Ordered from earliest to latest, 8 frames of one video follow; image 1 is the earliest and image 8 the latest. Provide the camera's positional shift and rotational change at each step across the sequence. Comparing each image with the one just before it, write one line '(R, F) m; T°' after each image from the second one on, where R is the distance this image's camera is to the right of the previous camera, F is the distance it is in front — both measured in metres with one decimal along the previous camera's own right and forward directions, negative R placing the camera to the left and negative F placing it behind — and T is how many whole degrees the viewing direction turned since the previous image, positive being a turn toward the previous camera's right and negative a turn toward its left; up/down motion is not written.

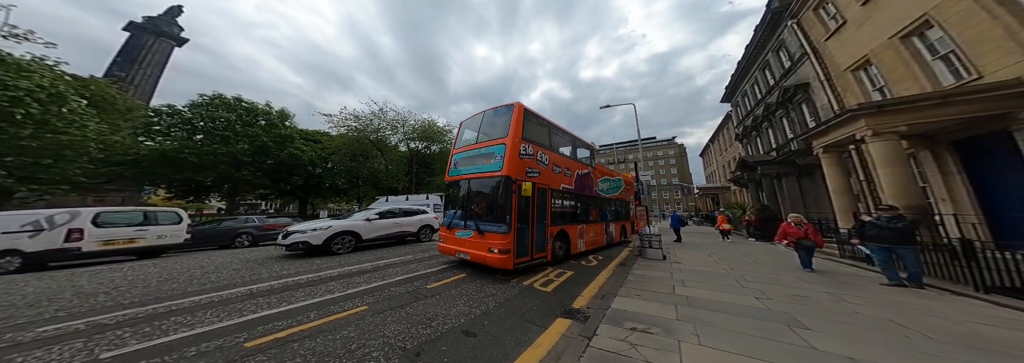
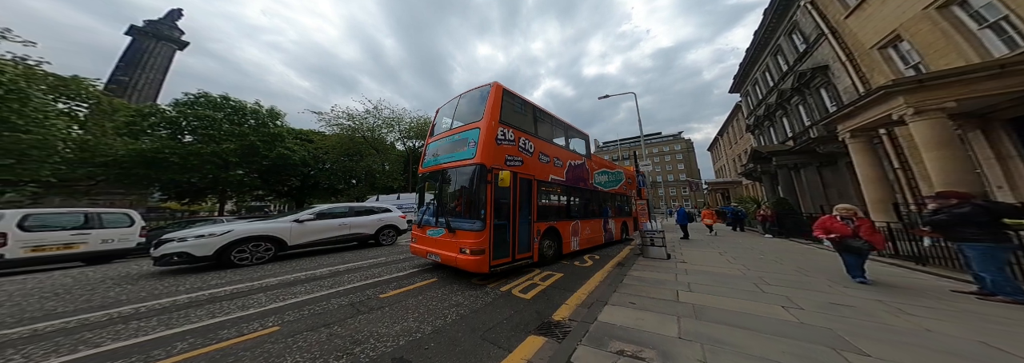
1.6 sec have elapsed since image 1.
(+0.5, +0.8) m; 0°
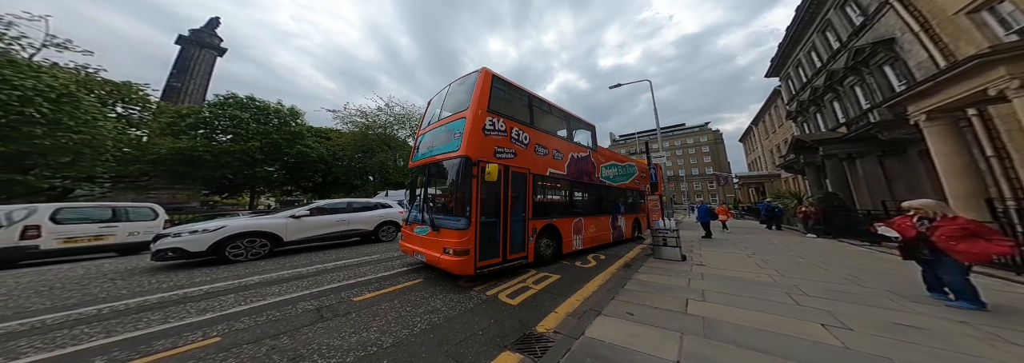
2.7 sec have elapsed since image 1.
(+0.5, +0.4) m; -3°
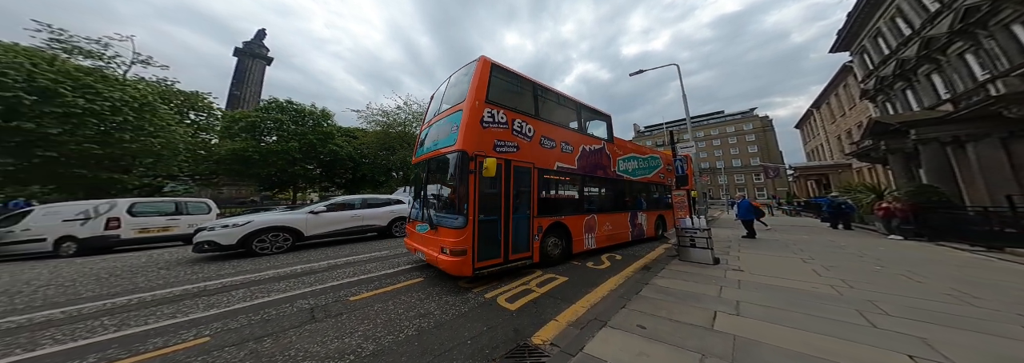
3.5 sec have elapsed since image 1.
(+0.4, +0.3) m; -5°
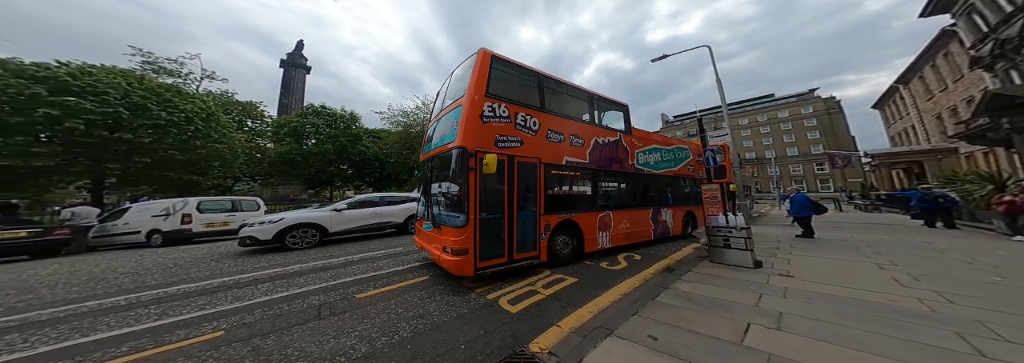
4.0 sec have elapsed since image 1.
(+0.3, +0.2) m; -5°
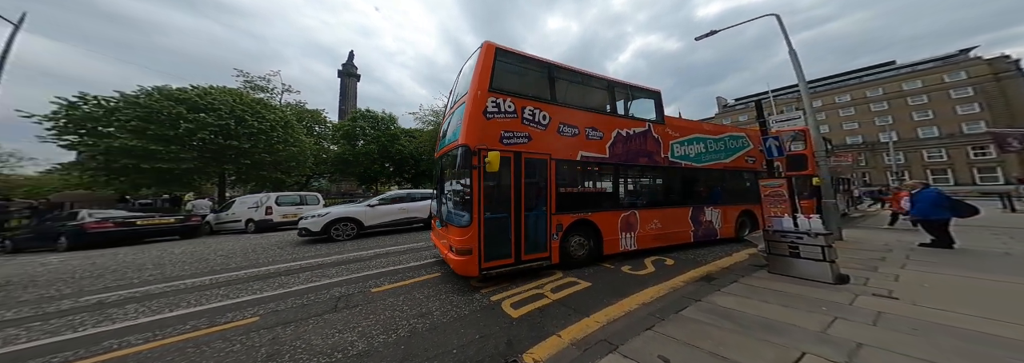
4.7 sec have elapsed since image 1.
(+0.5, +0.2) m; -8°
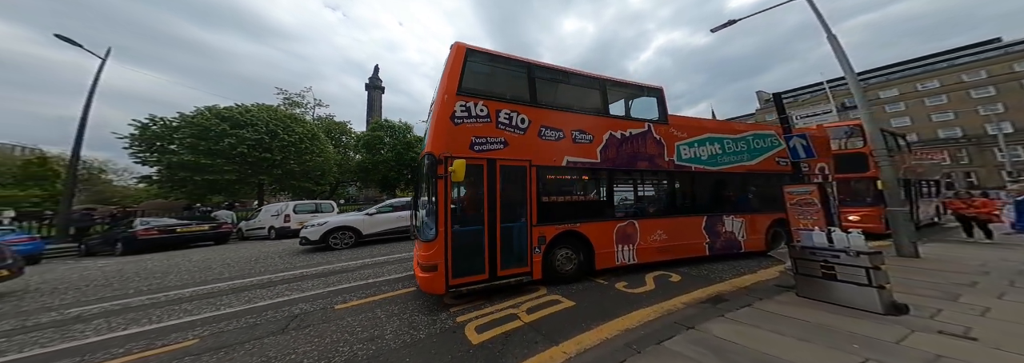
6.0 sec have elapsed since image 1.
(+0.7, +0.4) m; -4°
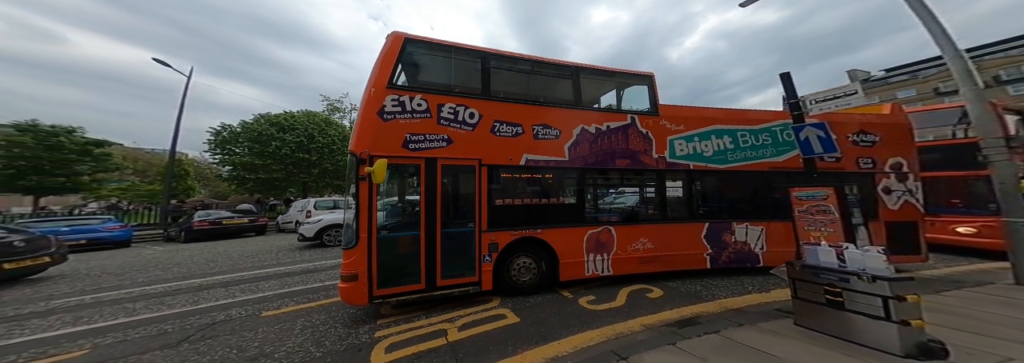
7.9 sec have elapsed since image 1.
(+1.2, +0.5) m; -5°
